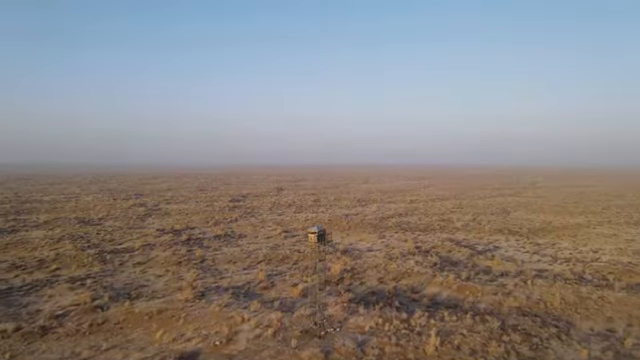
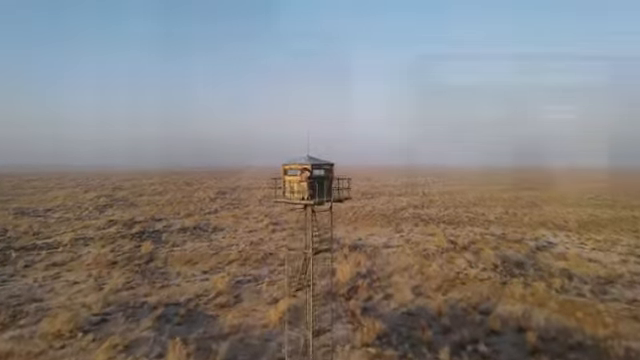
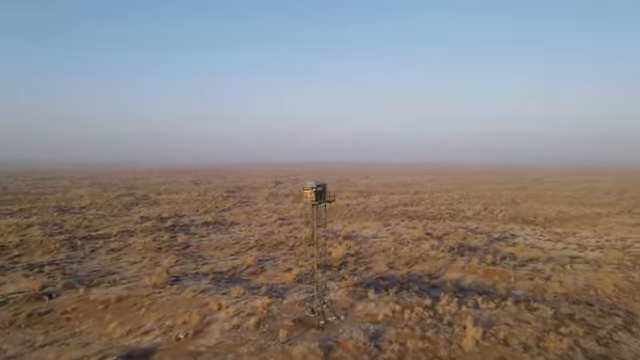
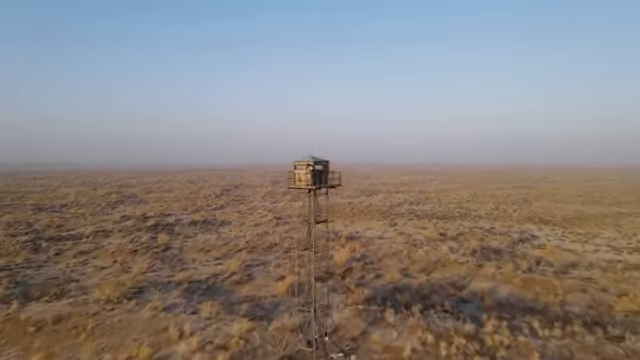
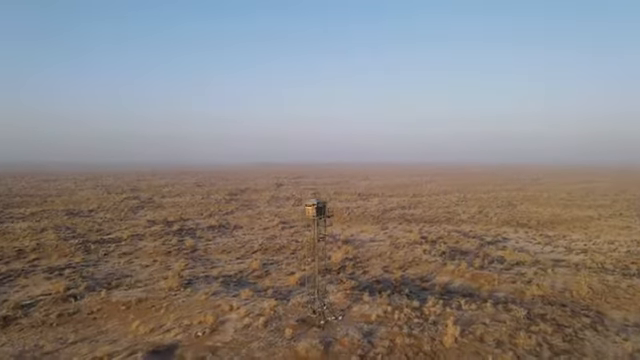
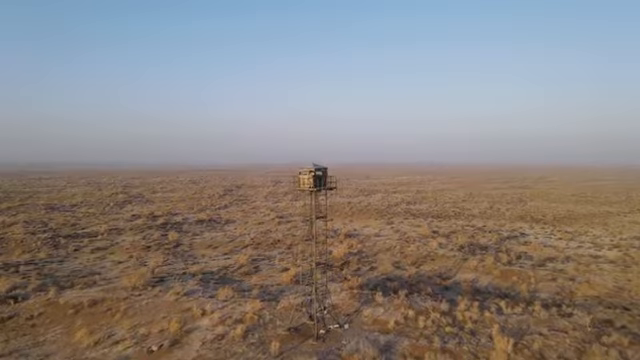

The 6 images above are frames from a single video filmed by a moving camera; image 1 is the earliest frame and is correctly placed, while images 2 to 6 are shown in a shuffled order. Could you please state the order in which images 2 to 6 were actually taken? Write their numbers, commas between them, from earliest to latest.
5, 3, 6, 4, 2
